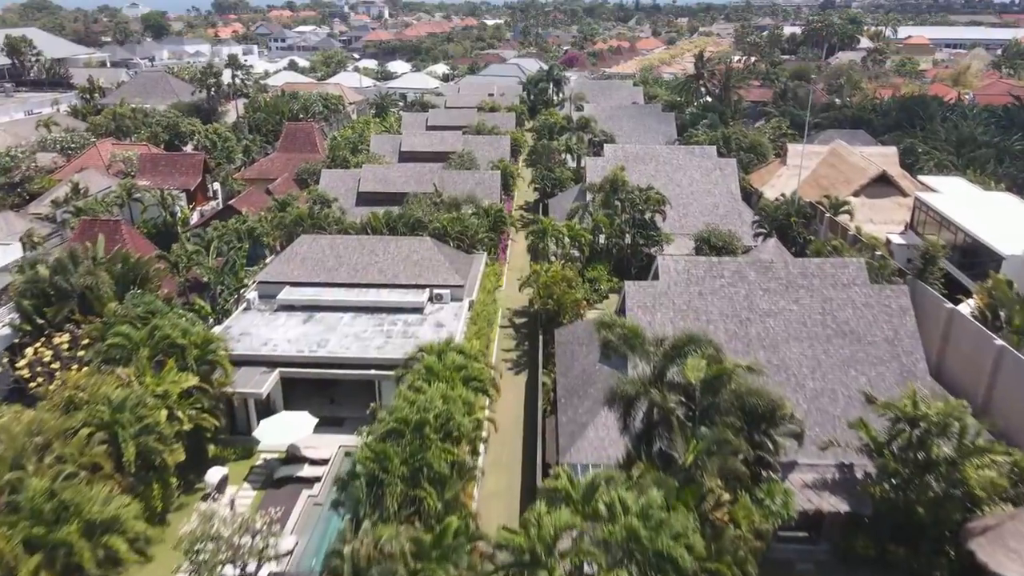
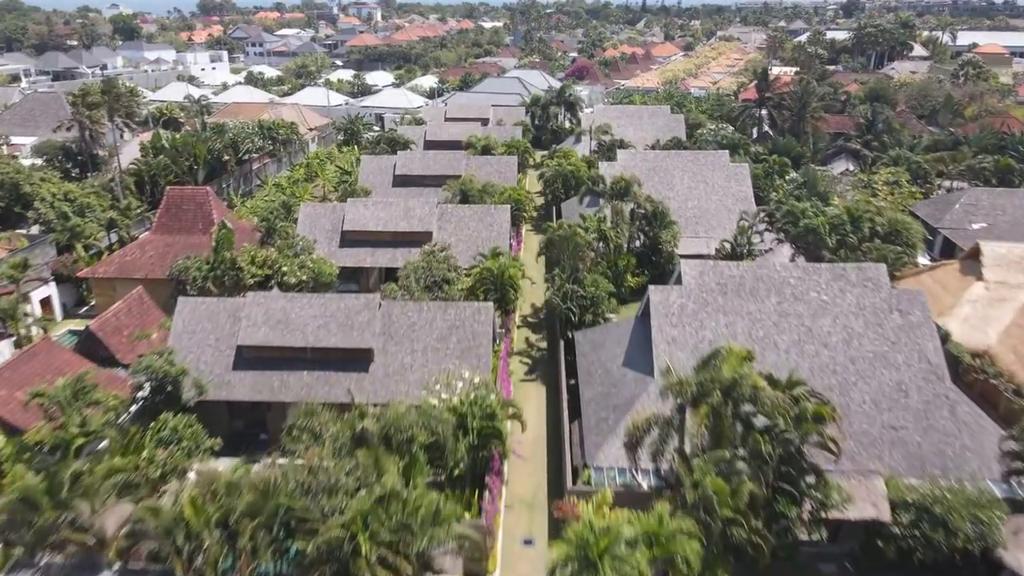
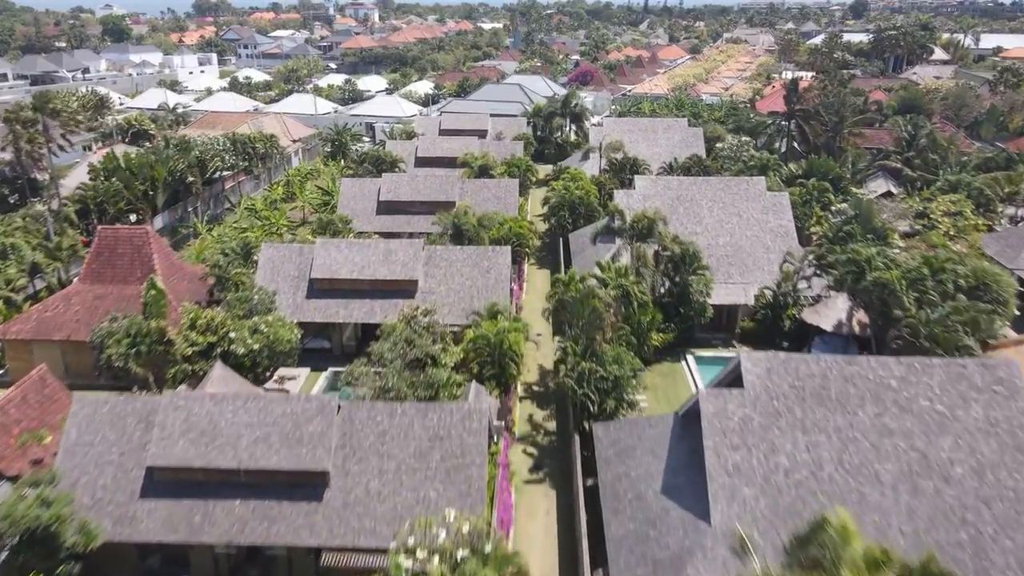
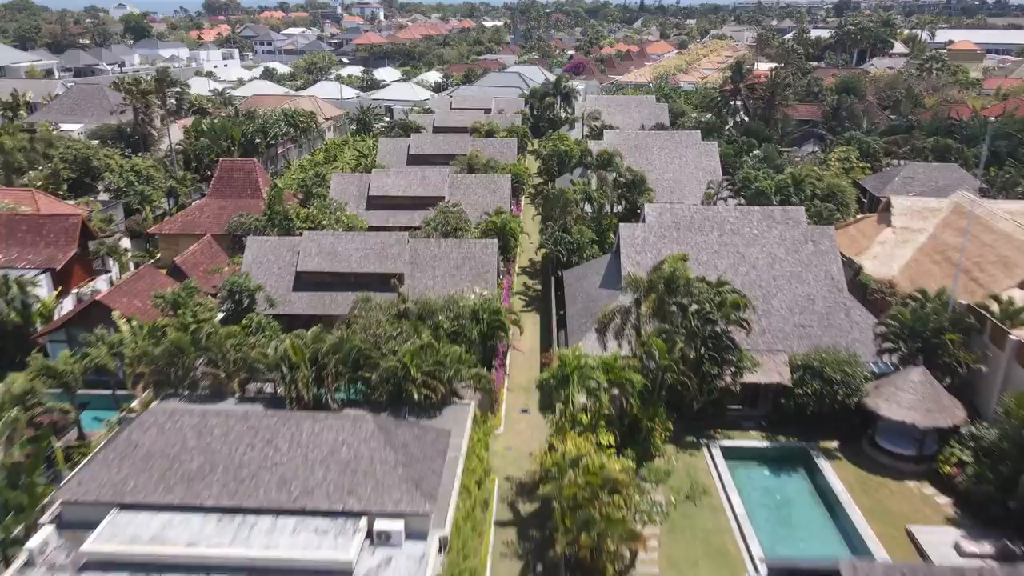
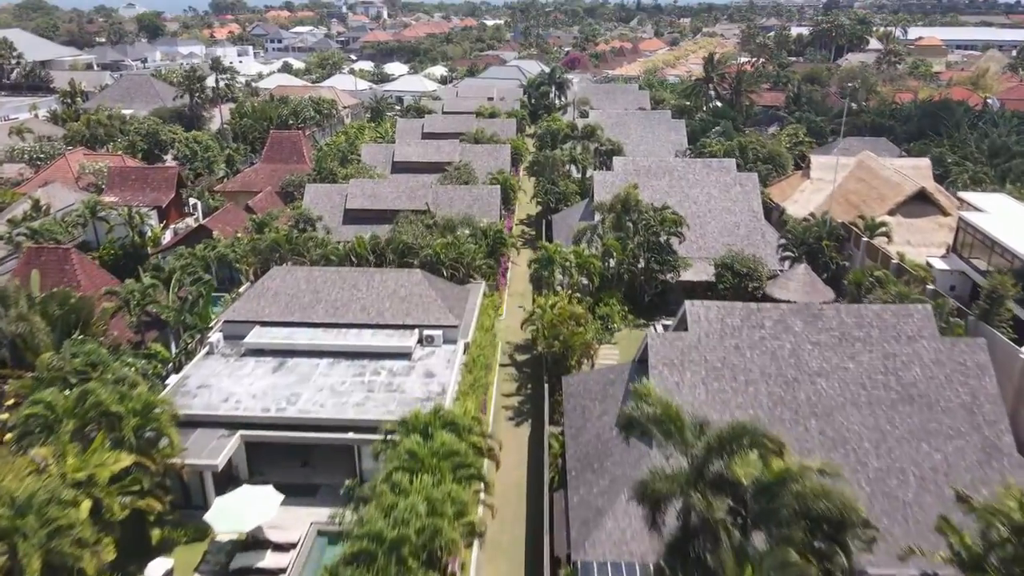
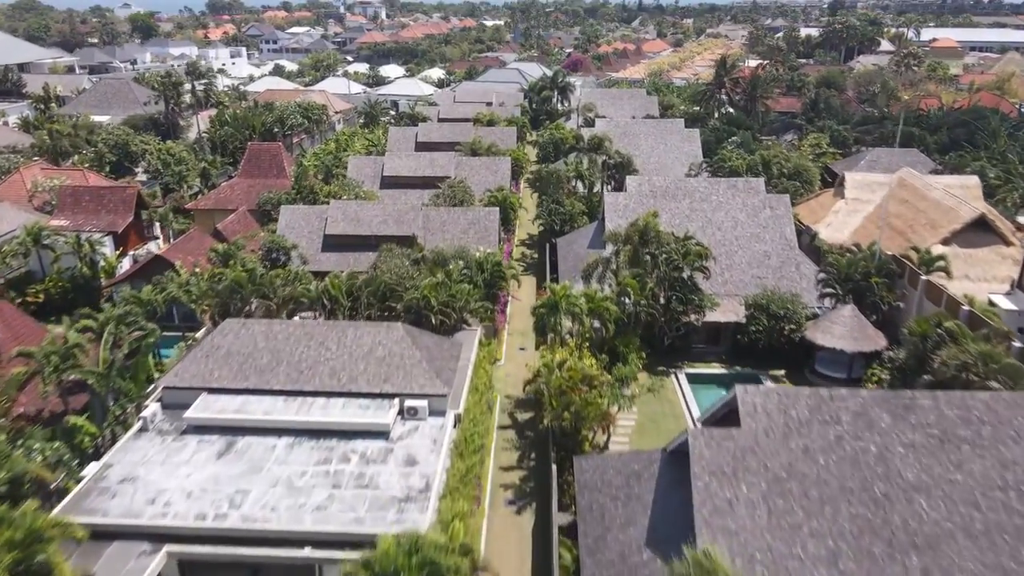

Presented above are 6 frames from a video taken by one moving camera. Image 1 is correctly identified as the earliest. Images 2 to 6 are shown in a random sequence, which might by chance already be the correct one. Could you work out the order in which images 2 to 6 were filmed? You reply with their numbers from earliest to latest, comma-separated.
5, 6, 4, 2, 3
